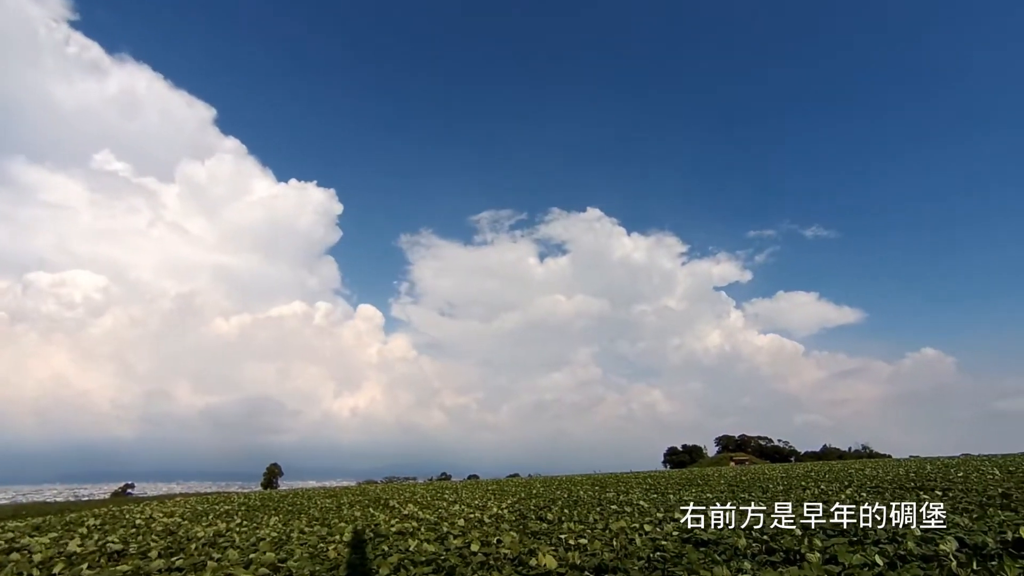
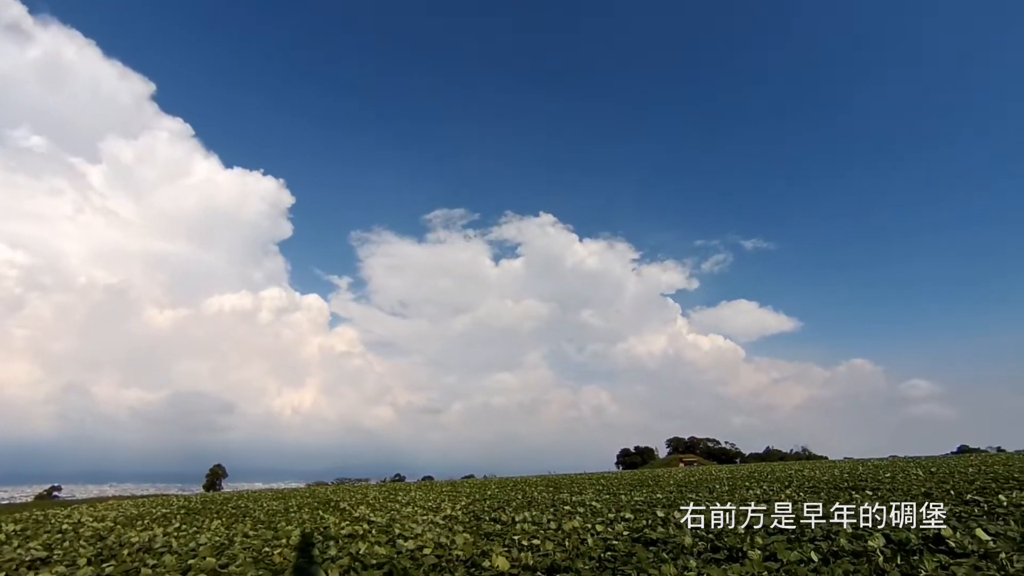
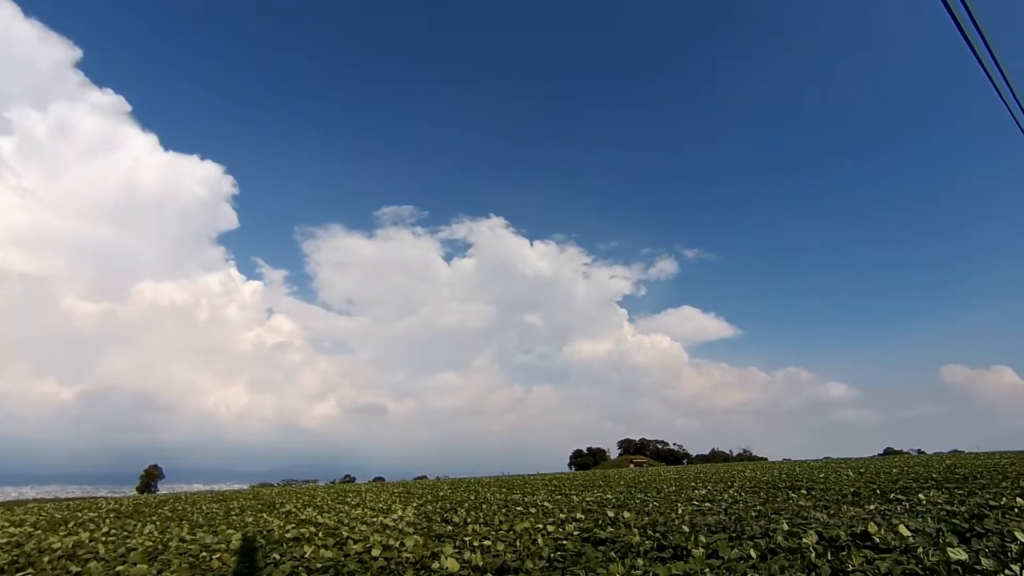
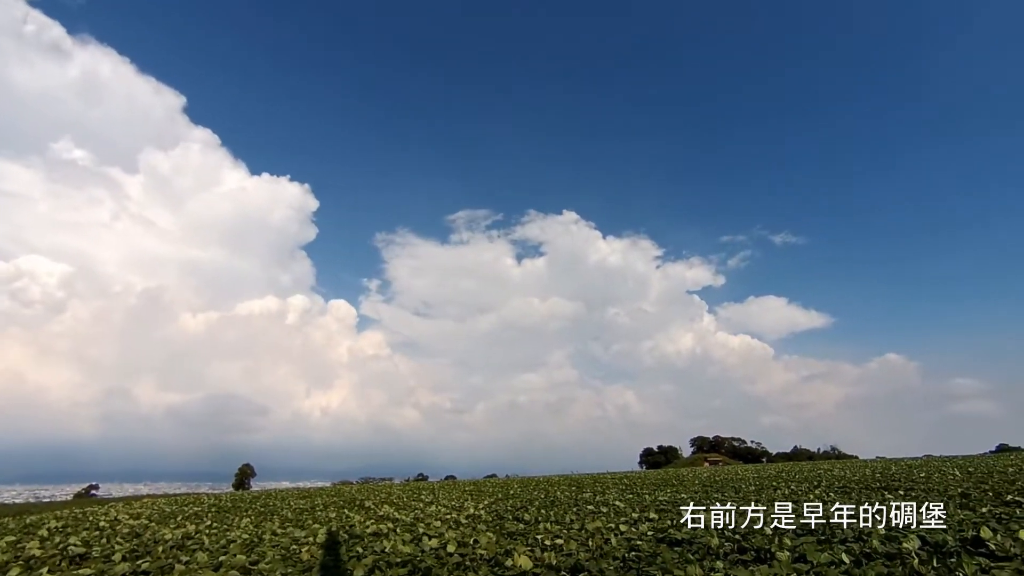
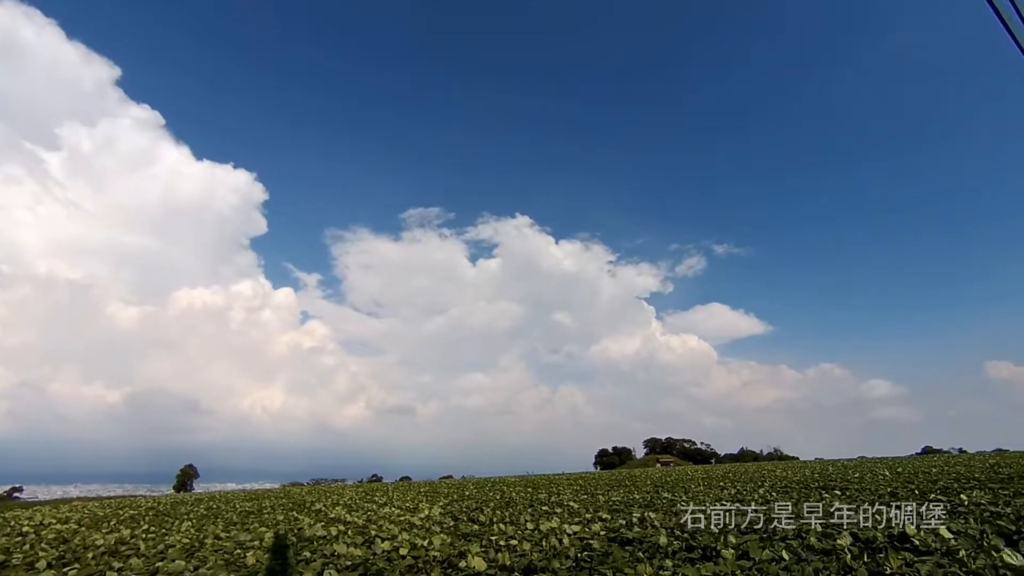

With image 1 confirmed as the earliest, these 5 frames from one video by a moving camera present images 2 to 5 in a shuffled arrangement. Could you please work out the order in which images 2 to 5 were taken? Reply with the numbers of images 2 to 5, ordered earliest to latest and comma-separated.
4, 2, 5, 3
